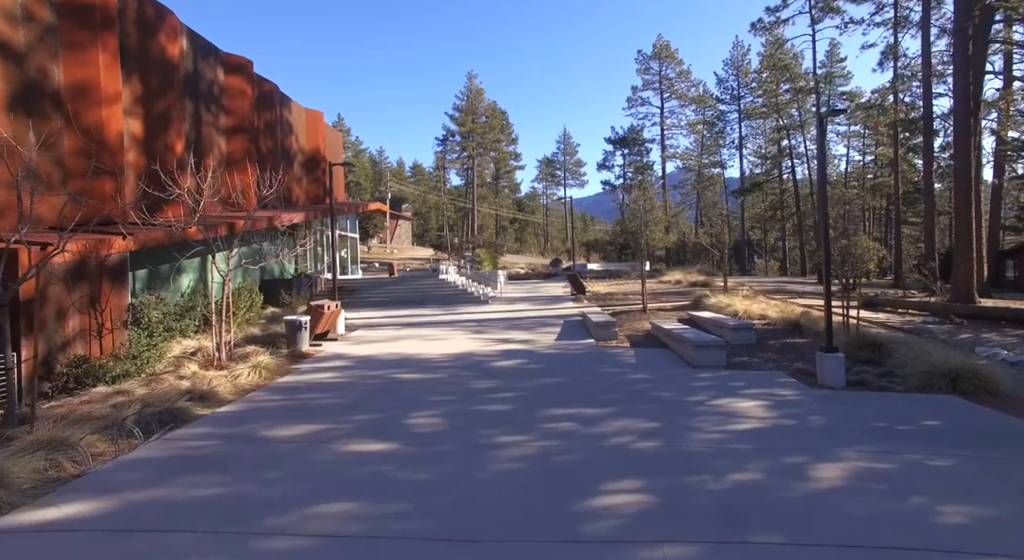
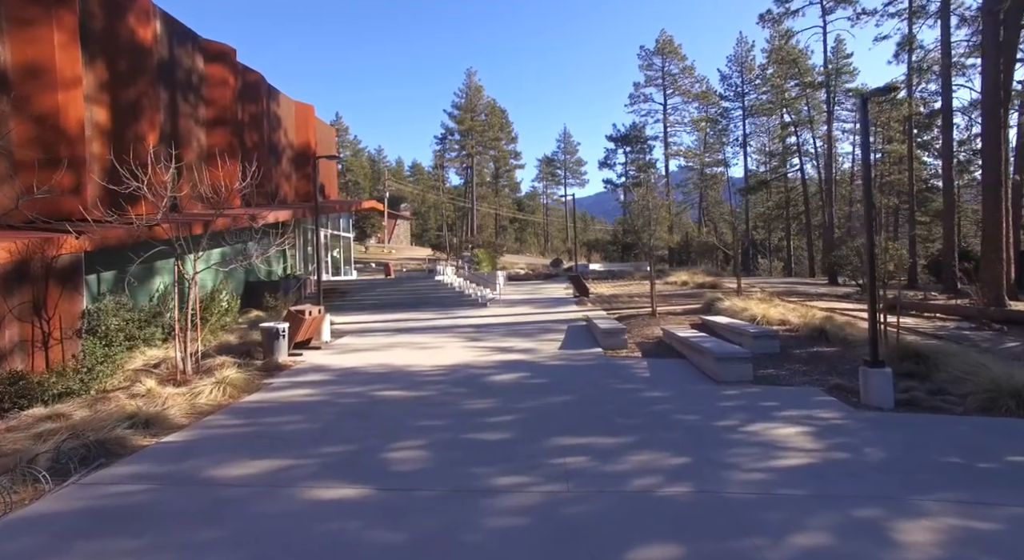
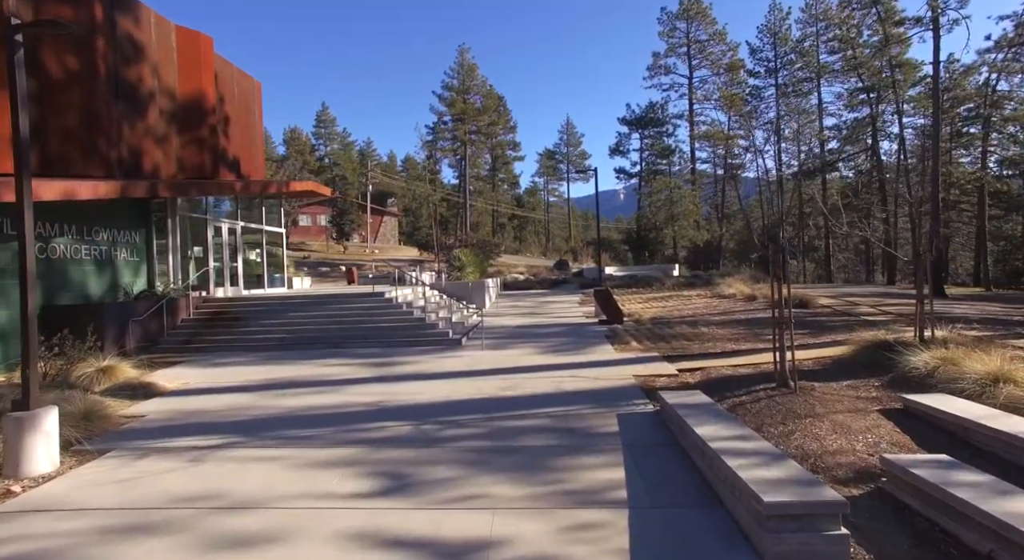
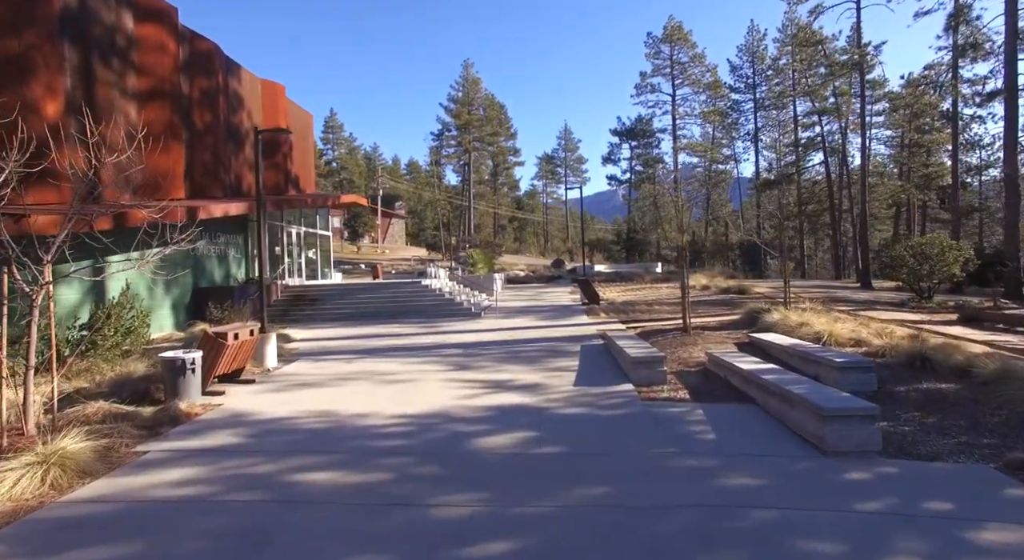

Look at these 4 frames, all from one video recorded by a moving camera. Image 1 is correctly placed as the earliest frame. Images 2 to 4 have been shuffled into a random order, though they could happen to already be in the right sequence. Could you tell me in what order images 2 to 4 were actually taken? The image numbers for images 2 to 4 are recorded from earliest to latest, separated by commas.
2, 4, 3
